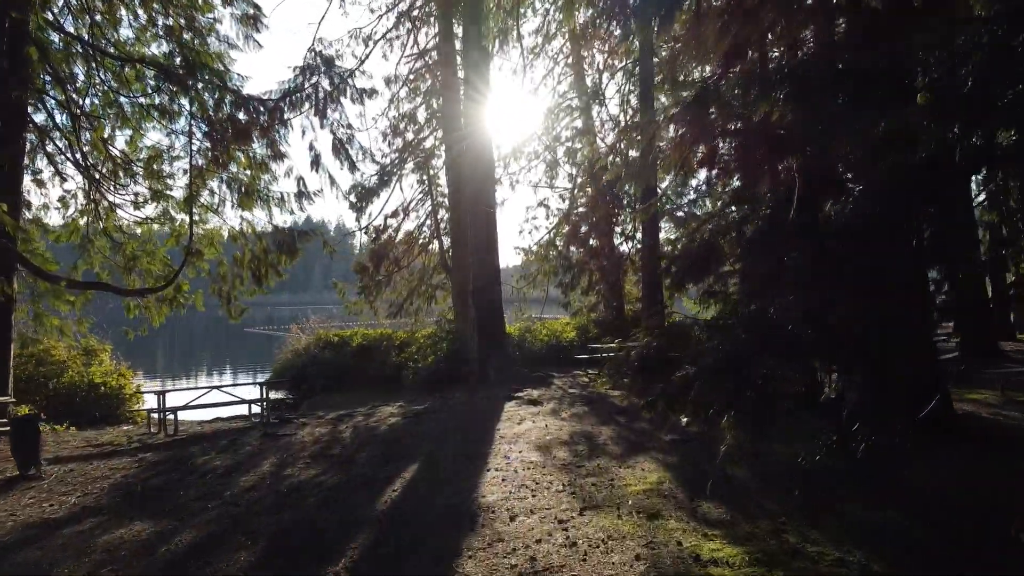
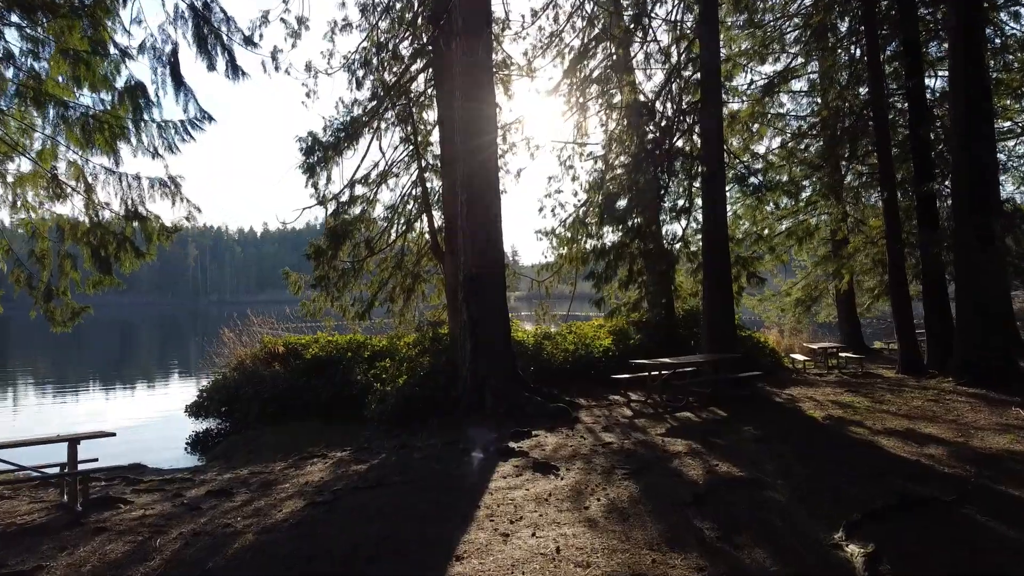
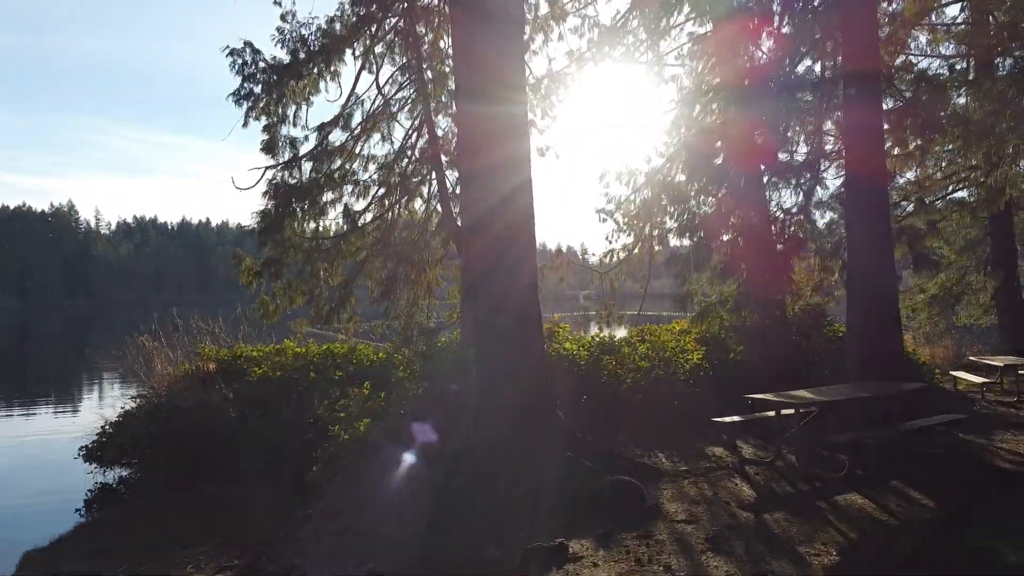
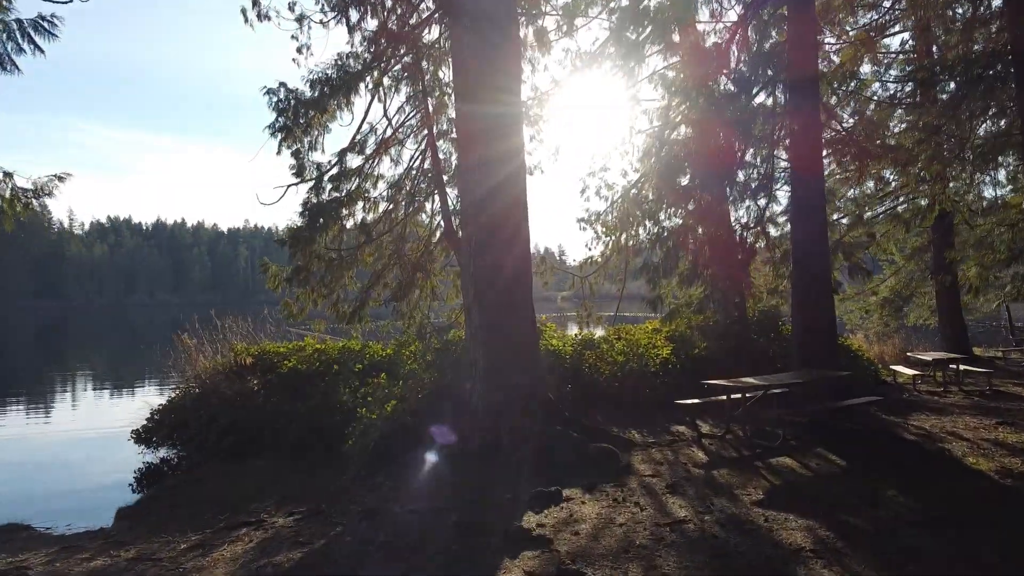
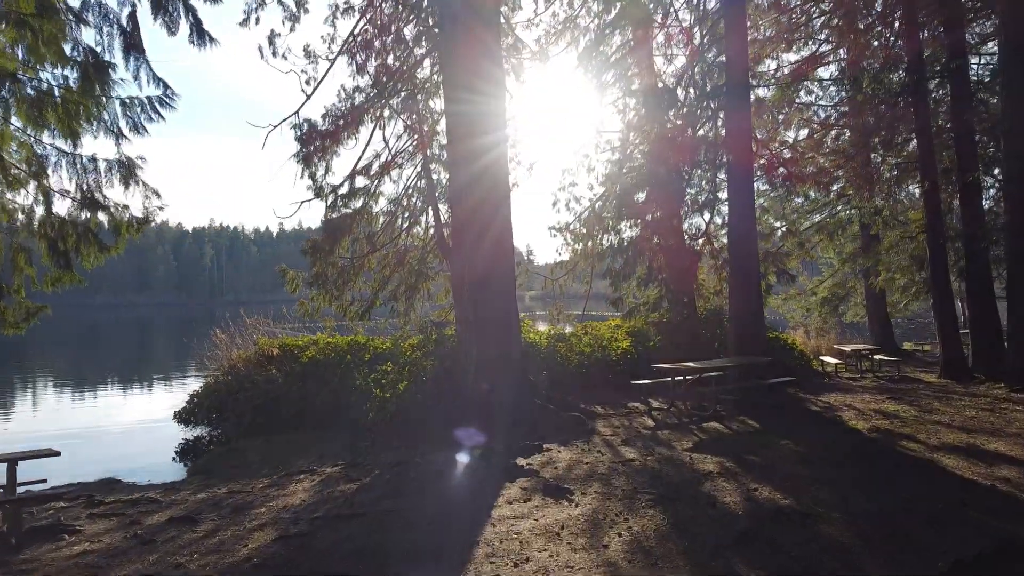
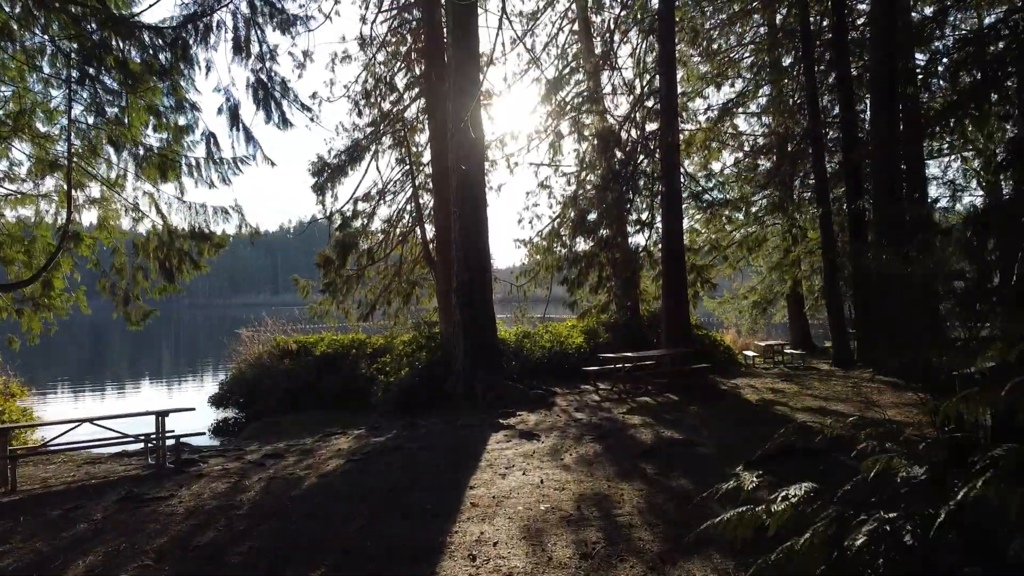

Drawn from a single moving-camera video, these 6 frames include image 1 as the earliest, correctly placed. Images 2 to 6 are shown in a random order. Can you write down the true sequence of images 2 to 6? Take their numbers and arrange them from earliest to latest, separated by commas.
6, 2, 5, 4, 3
